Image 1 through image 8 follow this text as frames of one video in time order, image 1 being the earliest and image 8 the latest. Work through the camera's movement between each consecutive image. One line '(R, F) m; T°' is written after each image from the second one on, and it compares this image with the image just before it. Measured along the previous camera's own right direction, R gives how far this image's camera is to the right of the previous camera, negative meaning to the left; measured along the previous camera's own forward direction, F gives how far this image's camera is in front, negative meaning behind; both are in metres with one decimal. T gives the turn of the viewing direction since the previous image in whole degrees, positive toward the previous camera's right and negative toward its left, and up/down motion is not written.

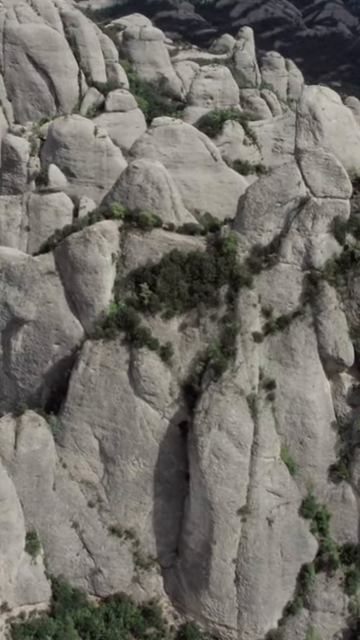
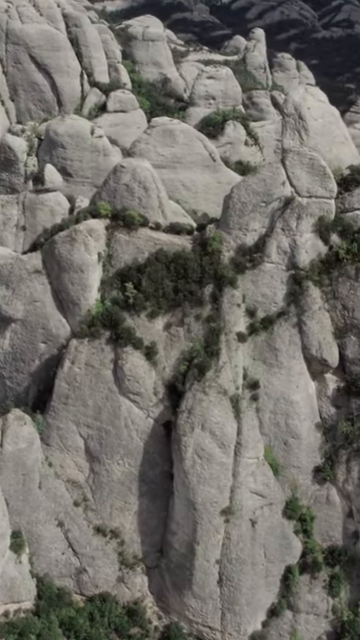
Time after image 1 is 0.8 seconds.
(+0.5, 0.0) m; -1°
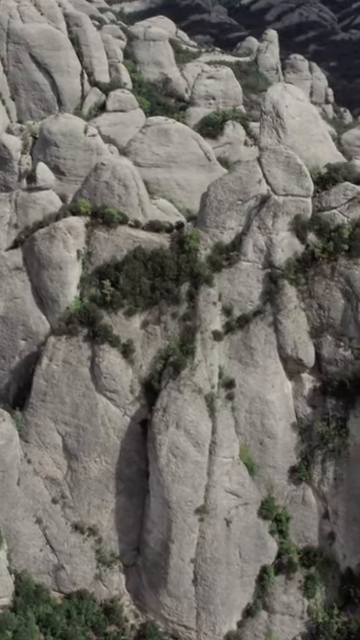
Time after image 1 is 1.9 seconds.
(+0.7, 0.0) m; -1°
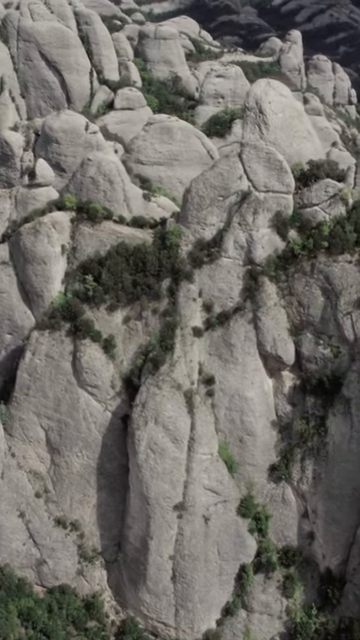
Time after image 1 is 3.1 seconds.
(+0.8, +0.1) m; -1°
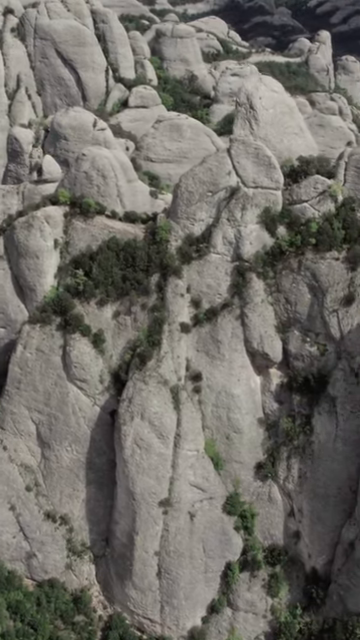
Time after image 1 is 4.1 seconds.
(+0.8, 0.0) m; -2°
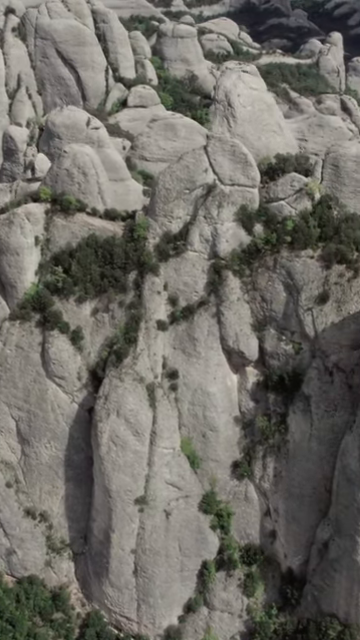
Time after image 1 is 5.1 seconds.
(+0.7, 0.0) m; -1°
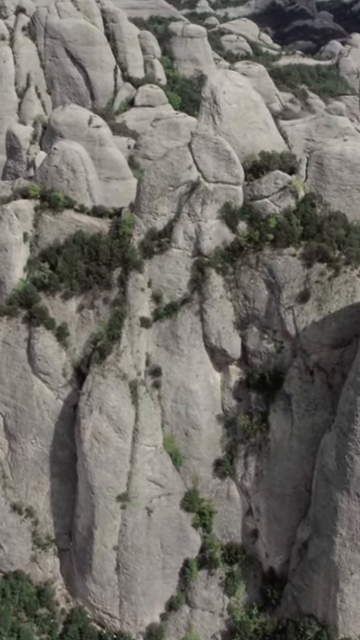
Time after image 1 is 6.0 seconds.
(+0.7, 0.0) m; -1°
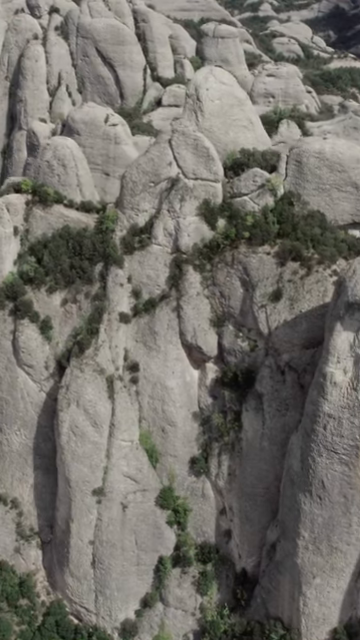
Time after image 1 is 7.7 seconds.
(+1.4, +0.1) m; -4°
